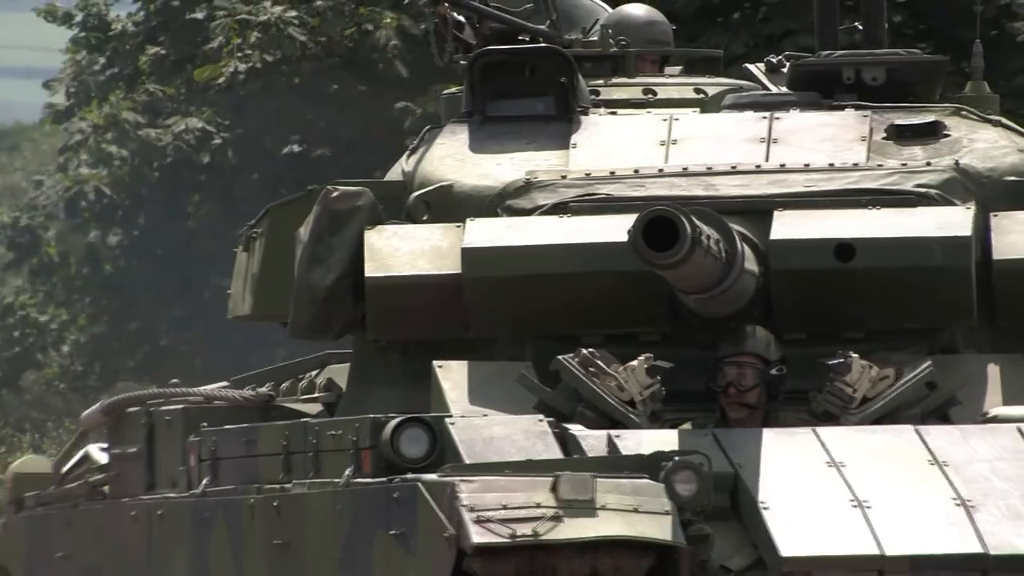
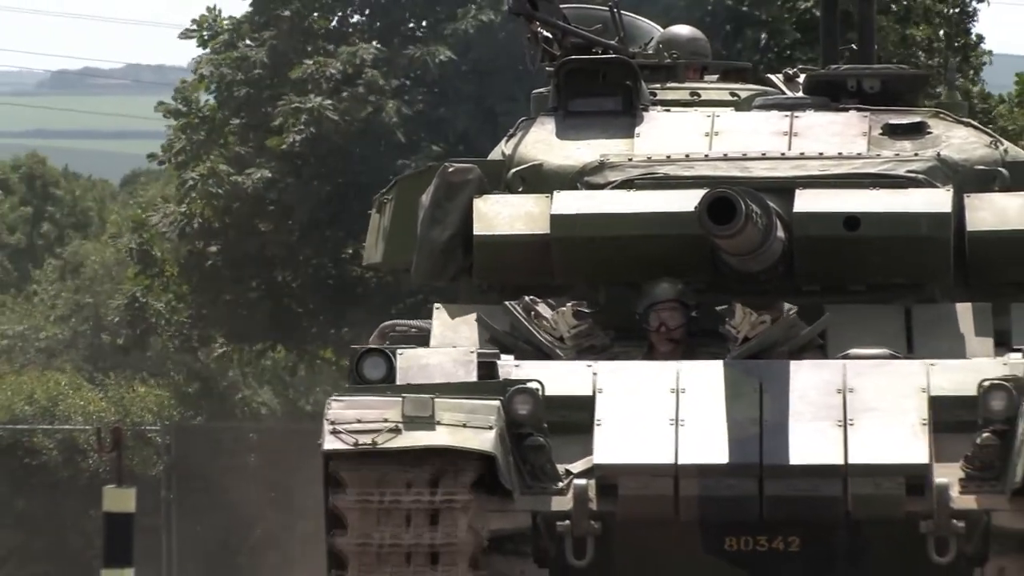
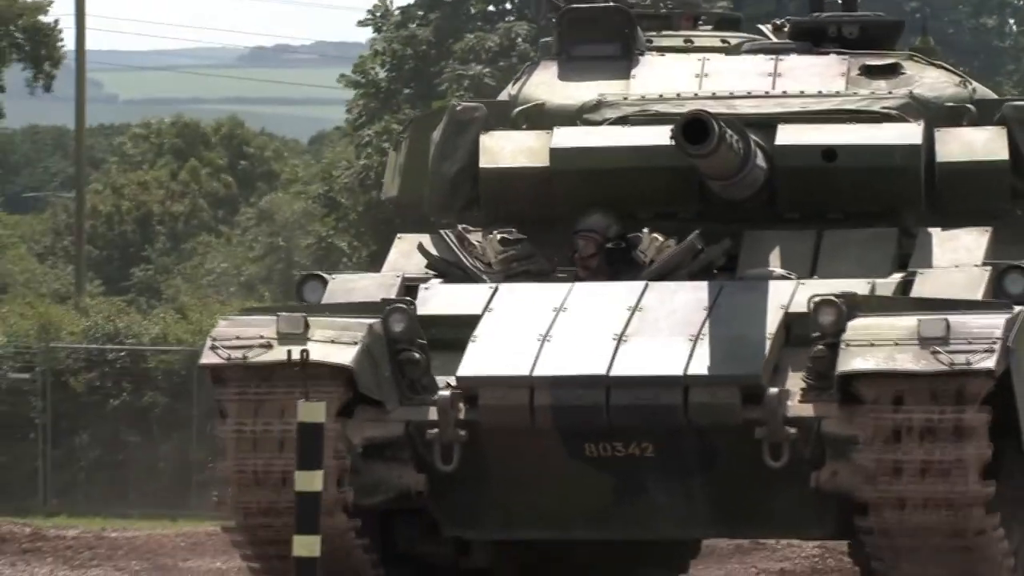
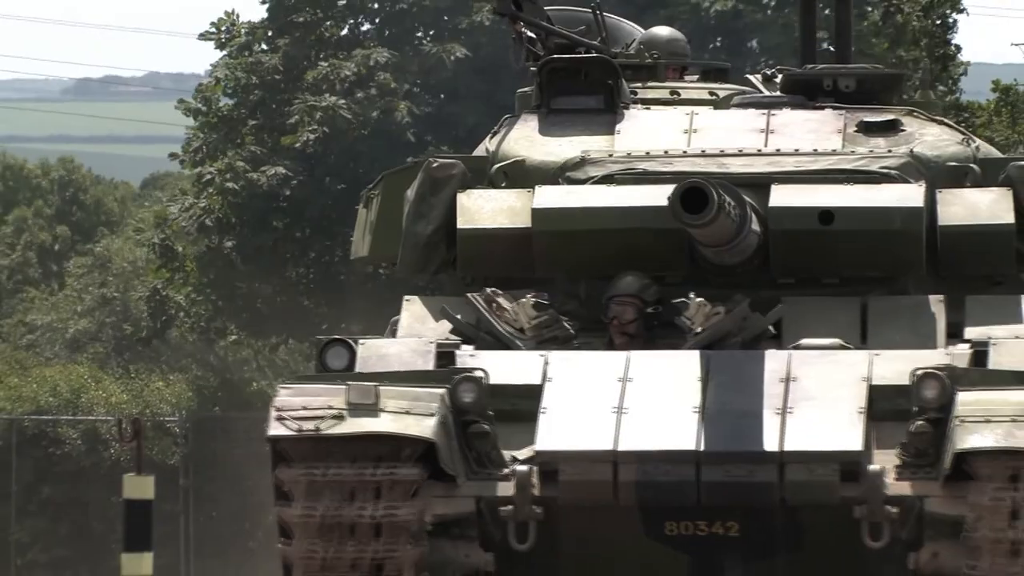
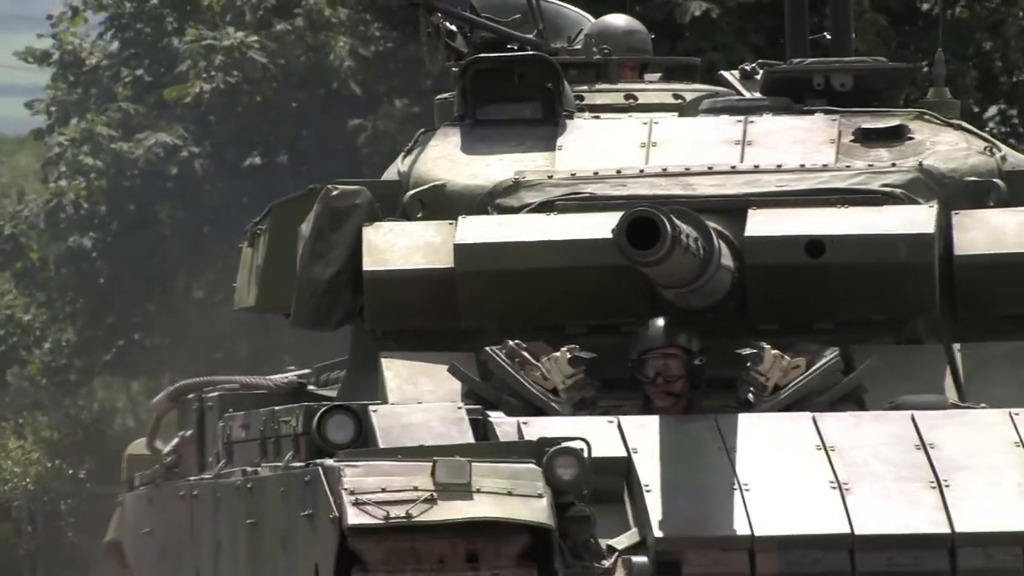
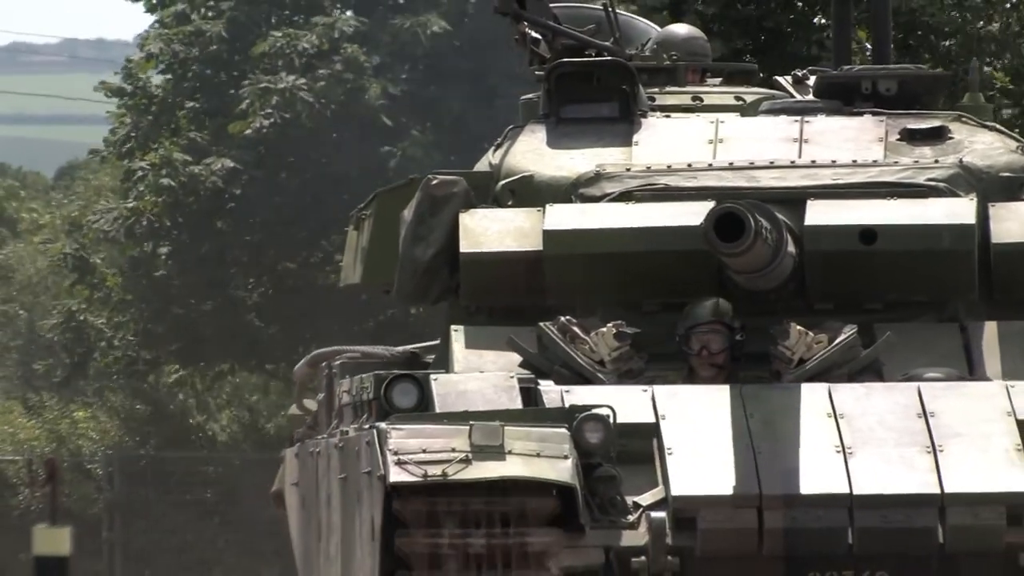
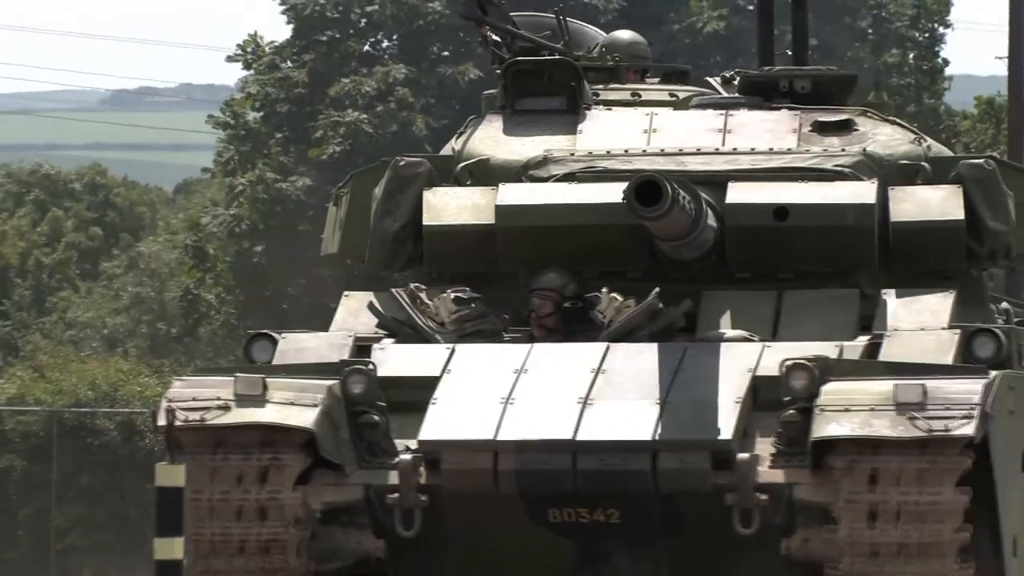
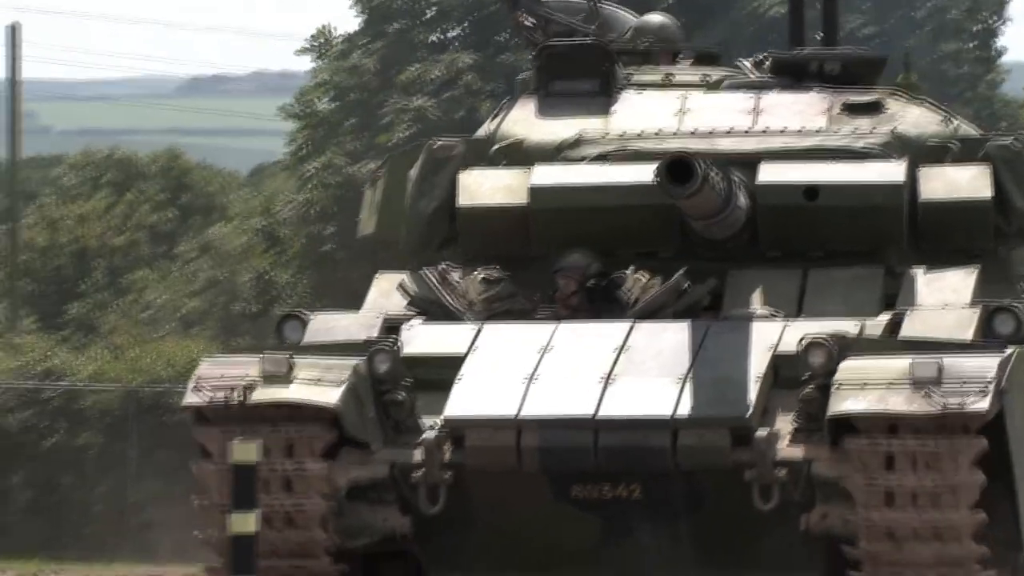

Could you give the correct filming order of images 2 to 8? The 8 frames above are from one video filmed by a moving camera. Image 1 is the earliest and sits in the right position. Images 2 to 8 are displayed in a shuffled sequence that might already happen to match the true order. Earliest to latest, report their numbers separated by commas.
5, 6, 2, 4, 7, 8, 3
